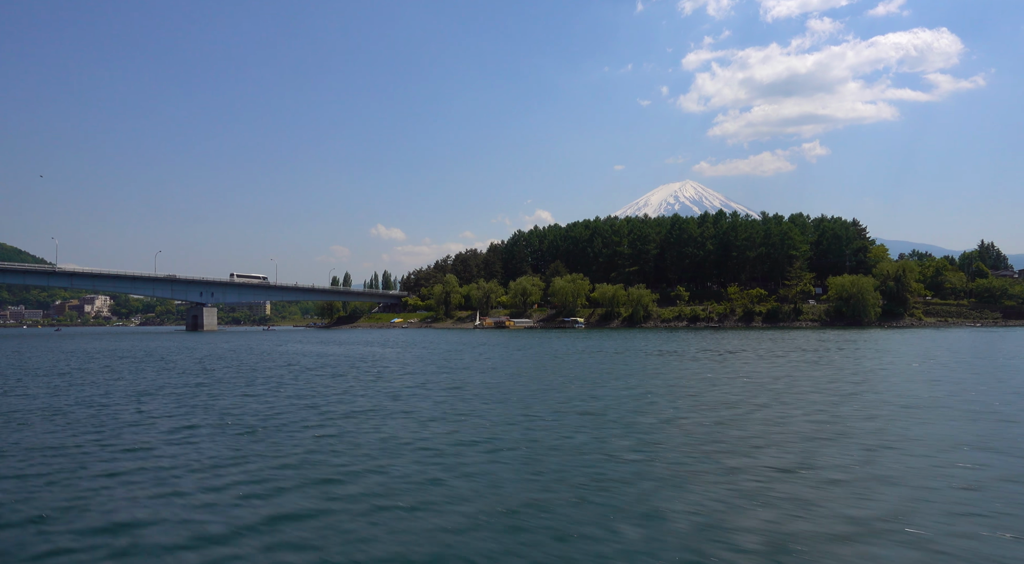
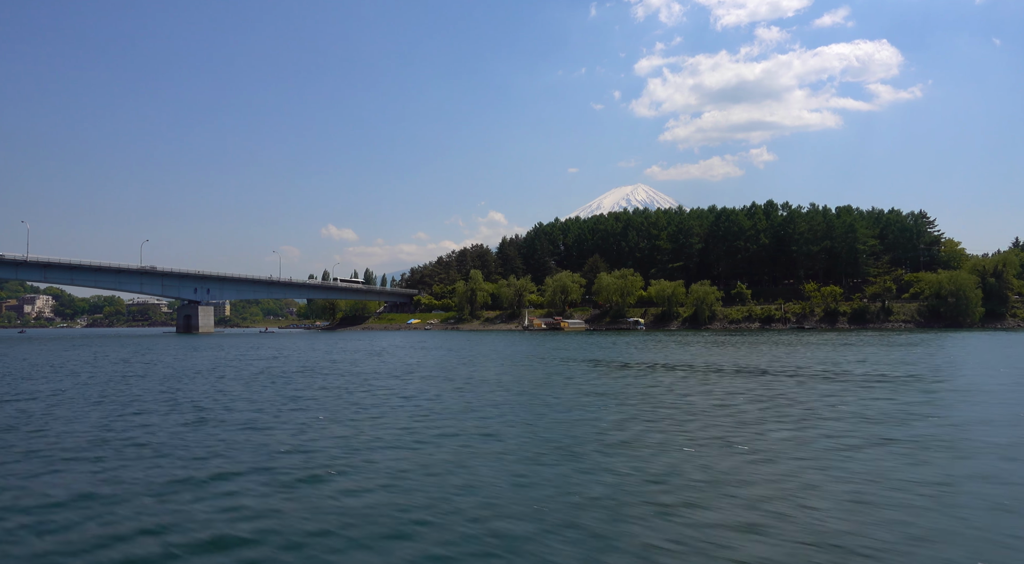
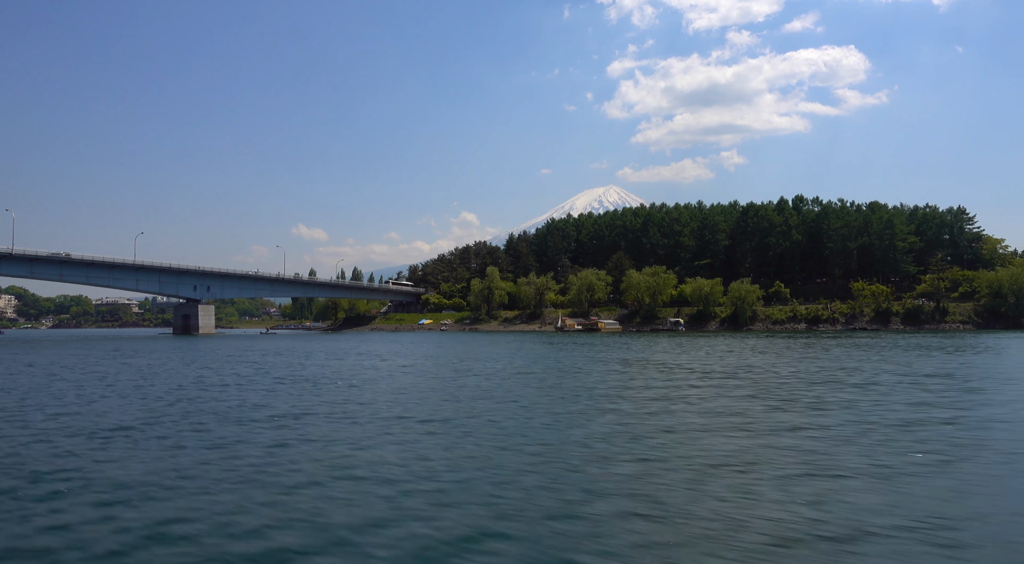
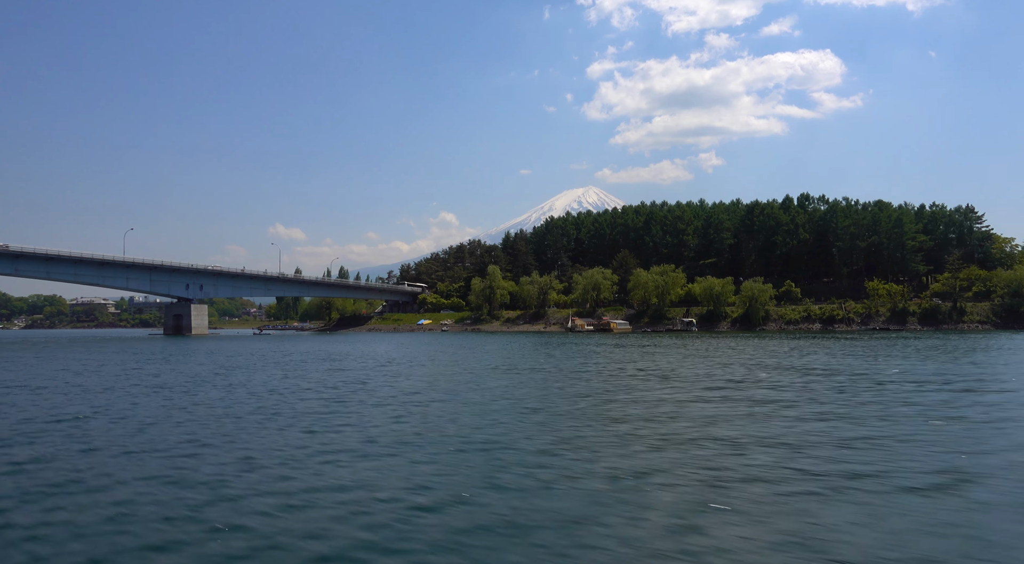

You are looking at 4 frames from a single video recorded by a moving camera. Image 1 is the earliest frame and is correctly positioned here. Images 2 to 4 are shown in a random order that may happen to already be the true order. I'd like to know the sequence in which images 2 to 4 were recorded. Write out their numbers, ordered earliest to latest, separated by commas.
2, 3, 4
